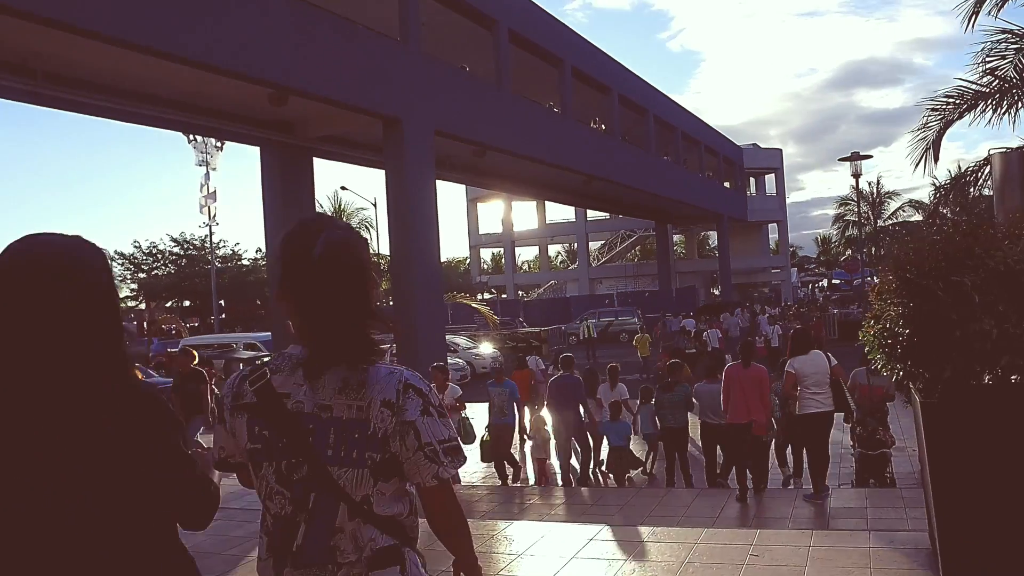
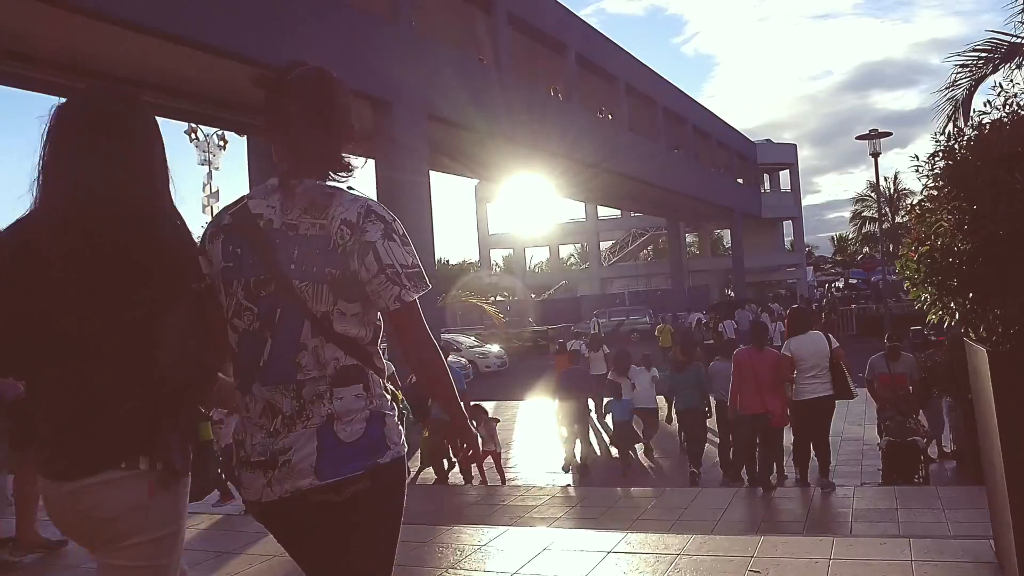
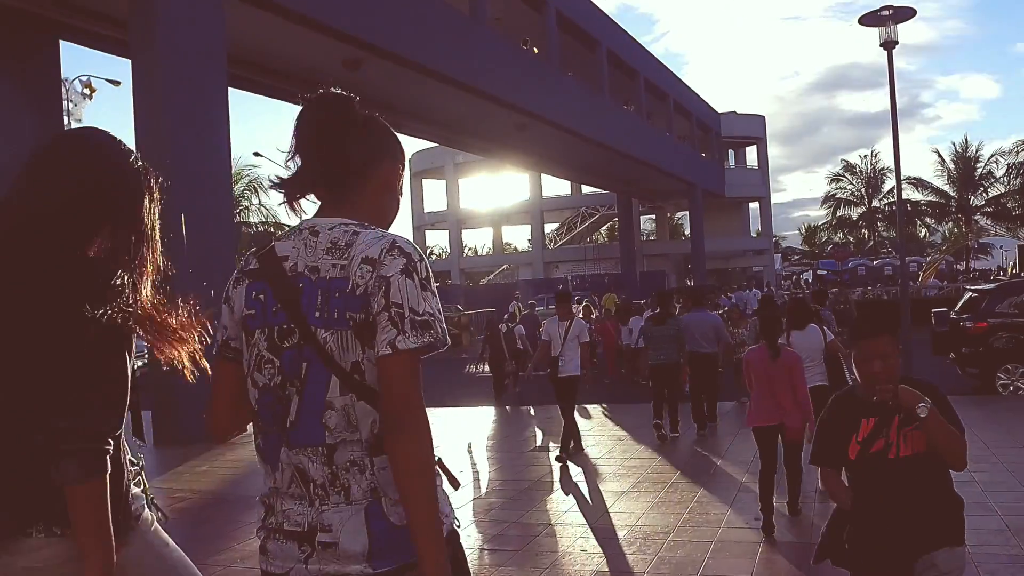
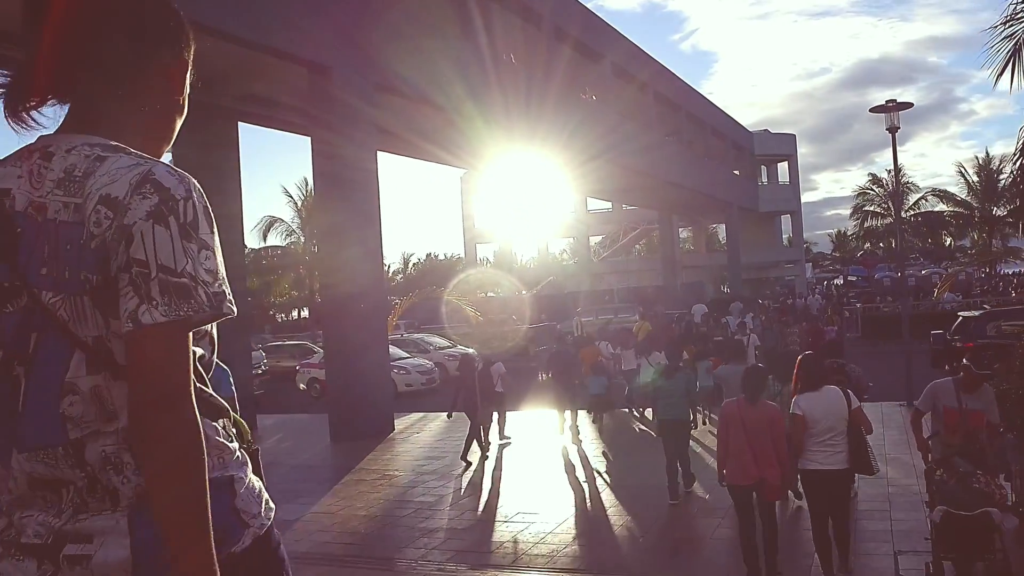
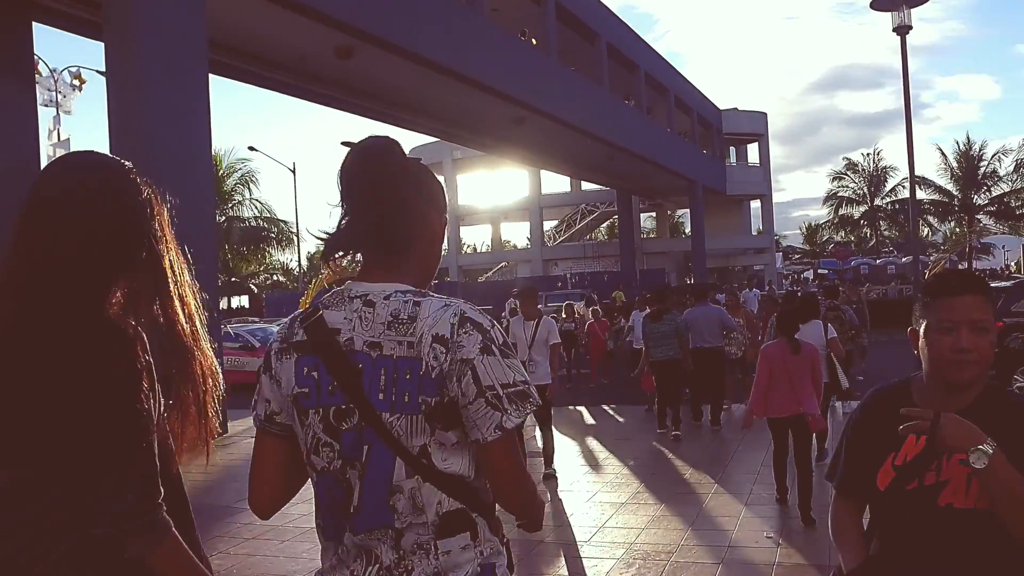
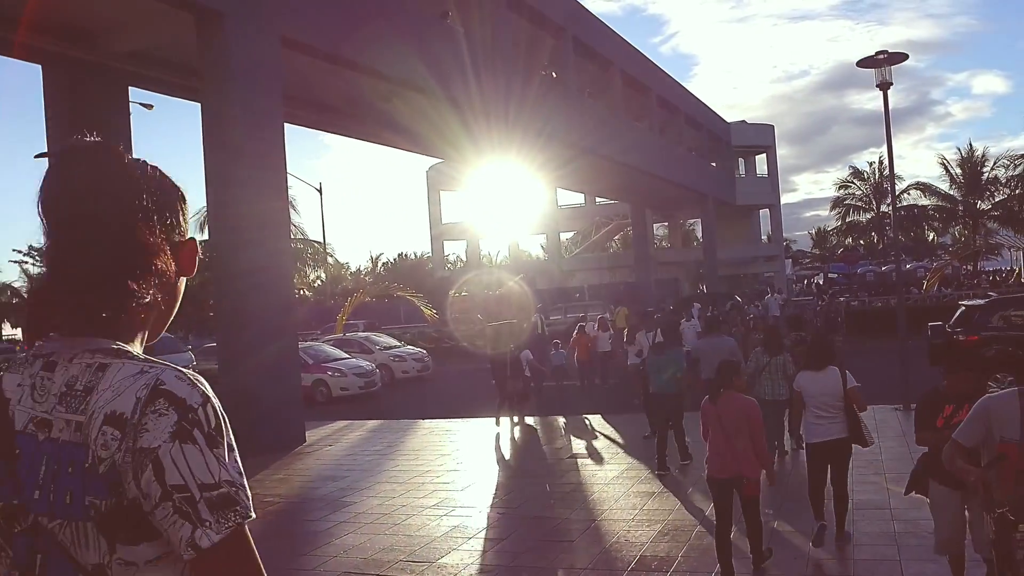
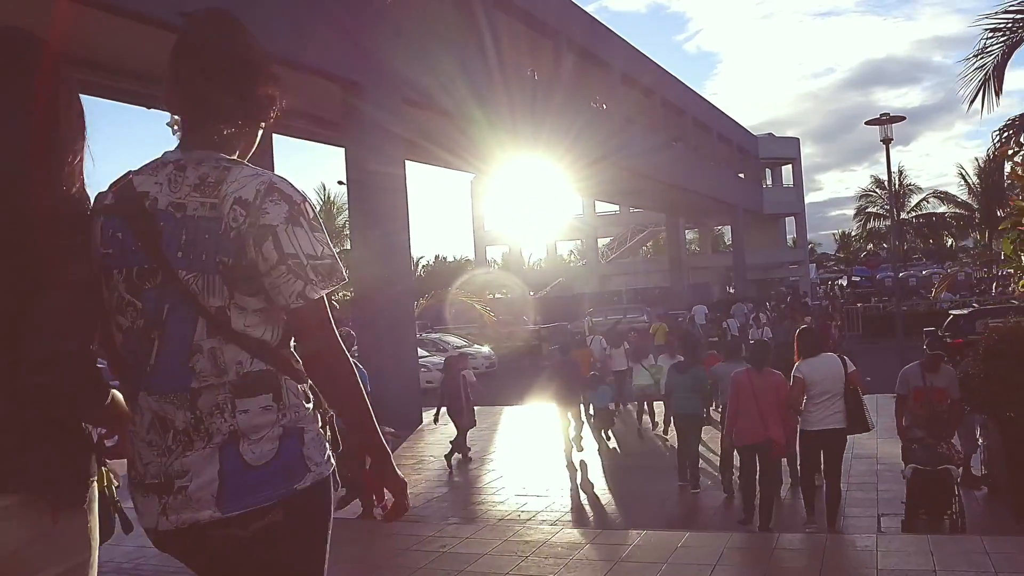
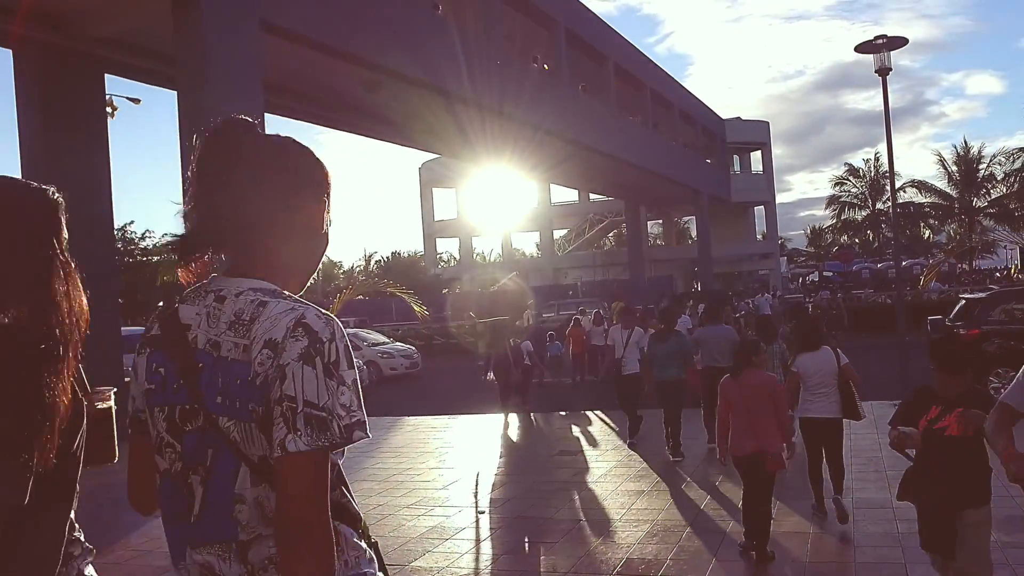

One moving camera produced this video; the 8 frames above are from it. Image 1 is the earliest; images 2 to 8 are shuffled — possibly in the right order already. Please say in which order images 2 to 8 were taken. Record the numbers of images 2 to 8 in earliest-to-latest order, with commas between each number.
2, 7, 4, 6, 8, 3, 5
